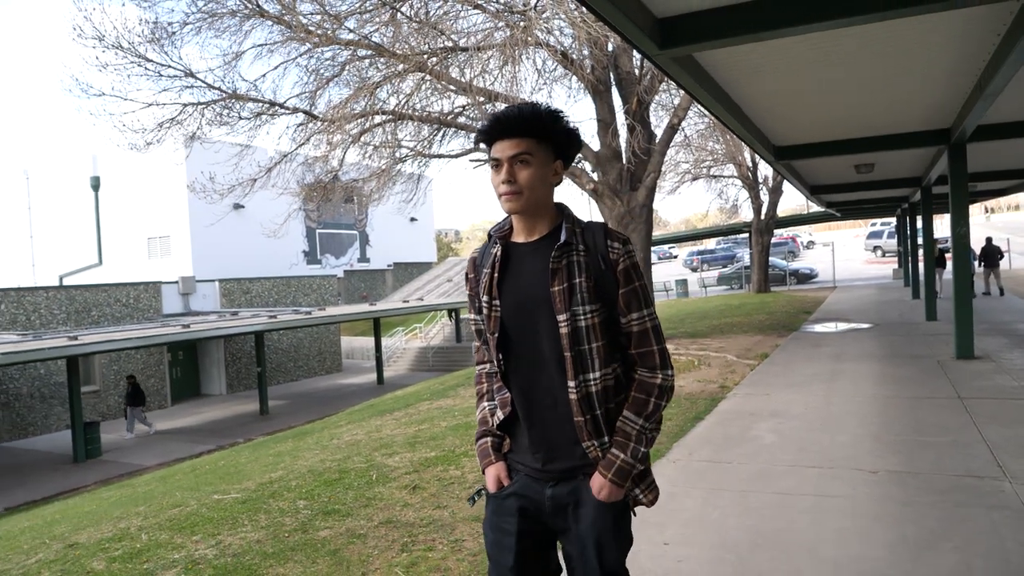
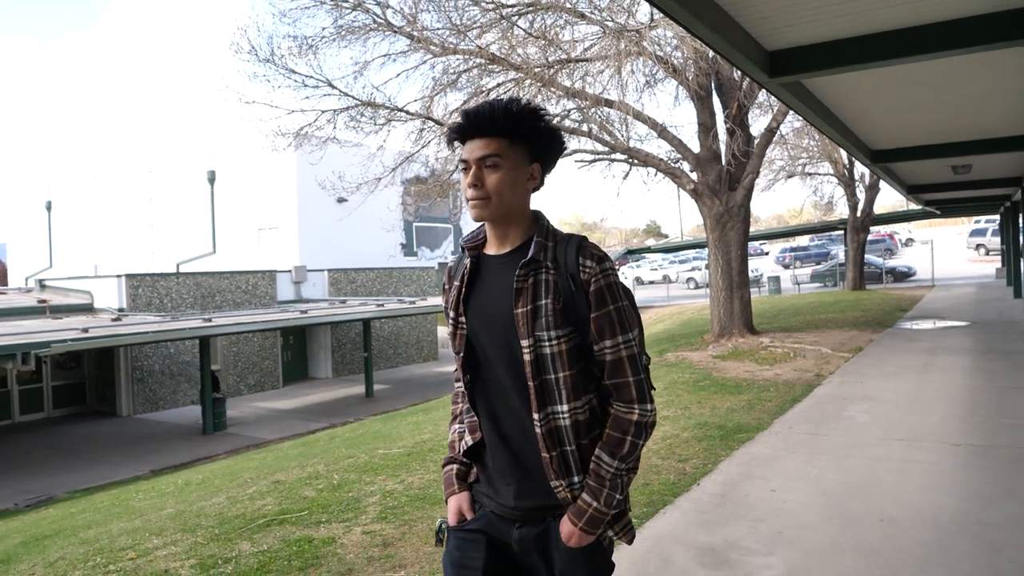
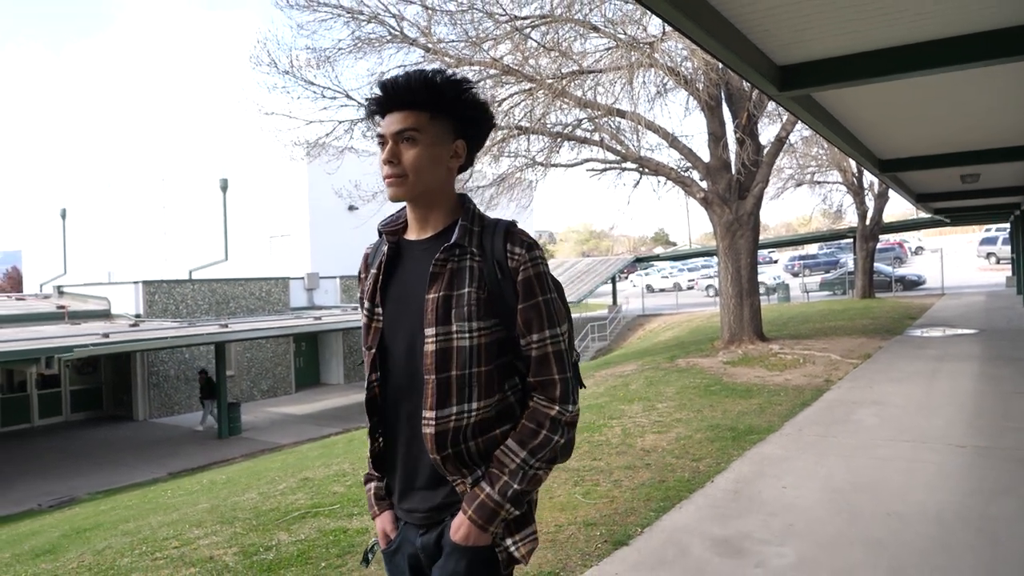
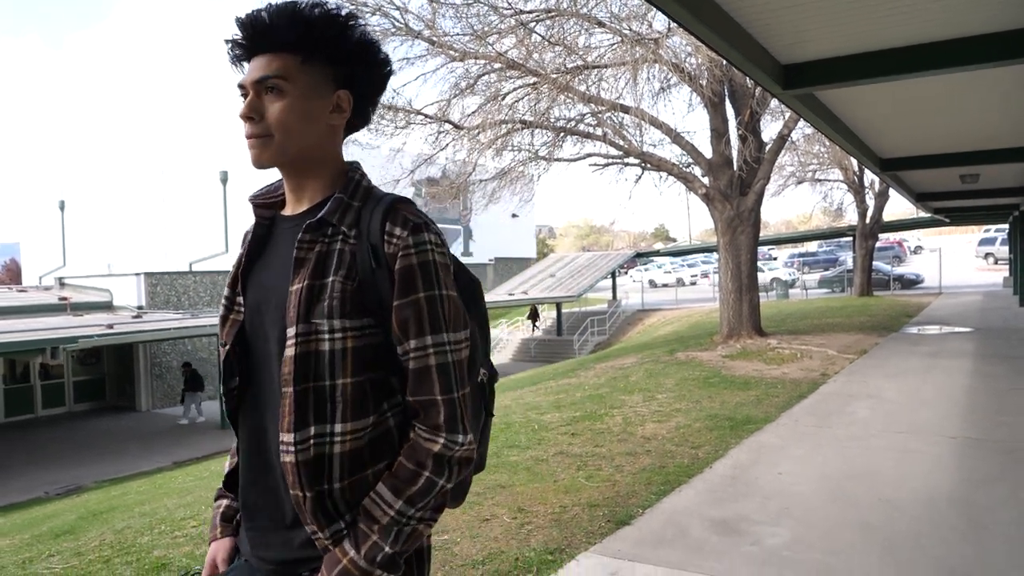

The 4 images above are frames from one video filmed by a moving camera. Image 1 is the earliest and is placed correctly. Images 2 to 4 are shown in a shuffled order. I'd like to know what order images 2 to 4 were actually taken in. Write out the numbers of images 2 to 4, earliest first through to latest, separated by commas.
2, 3, 4
